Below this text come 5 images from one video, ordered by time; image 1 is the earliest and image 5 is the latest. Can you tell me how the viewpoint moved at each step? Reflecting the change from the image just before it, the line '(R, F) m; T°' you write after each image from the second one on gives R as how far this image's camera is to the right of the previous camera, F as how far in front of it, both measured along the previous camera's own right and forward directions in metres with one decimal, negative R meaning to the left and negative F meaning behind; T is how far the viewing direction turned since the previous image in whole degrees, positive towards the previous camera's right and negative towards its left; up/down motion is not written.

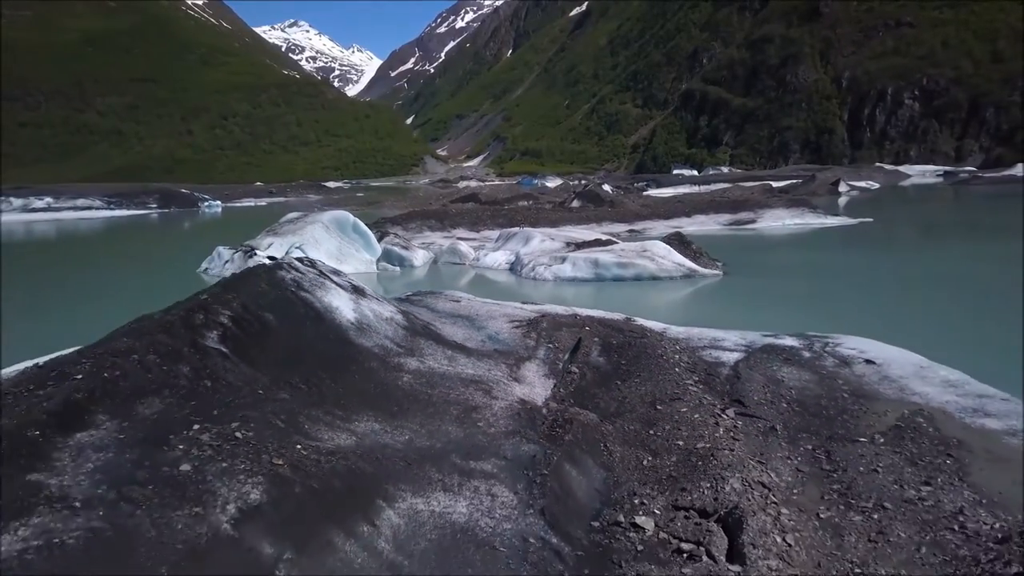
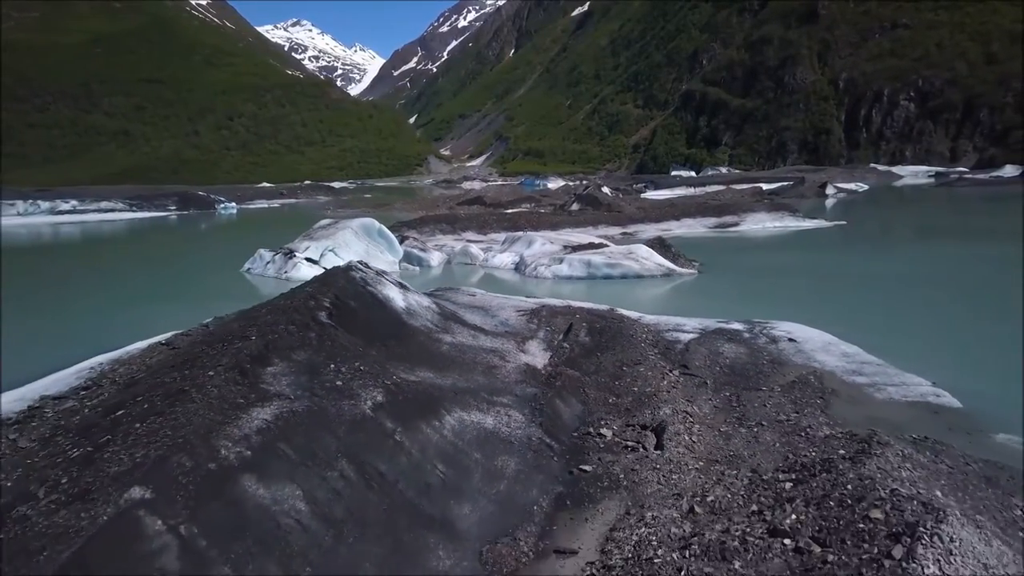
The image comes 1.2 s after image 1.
(-0.1, -2.2) m; 0°
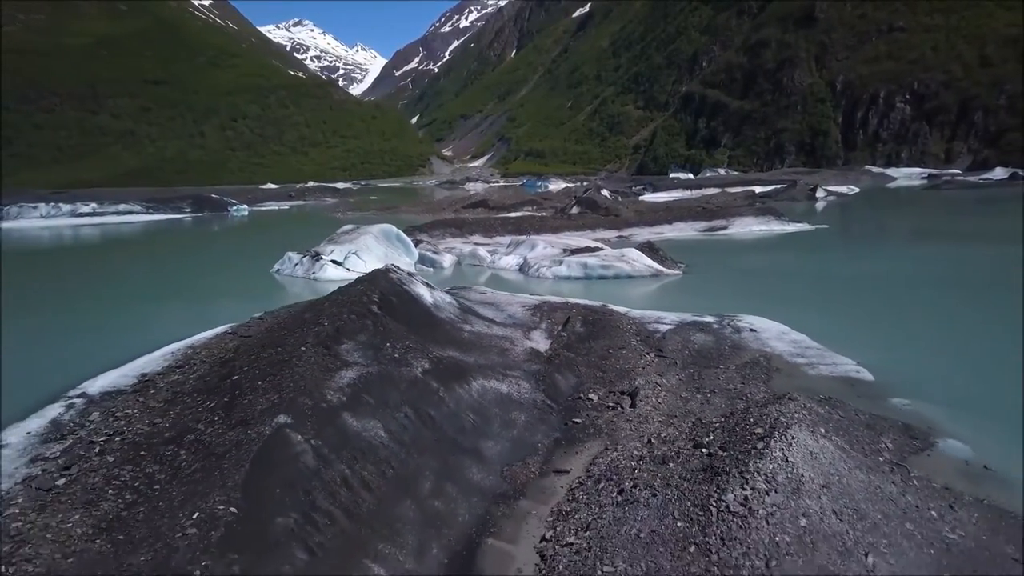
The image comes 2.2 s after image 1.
(-0.1, -1.9) m; 0°
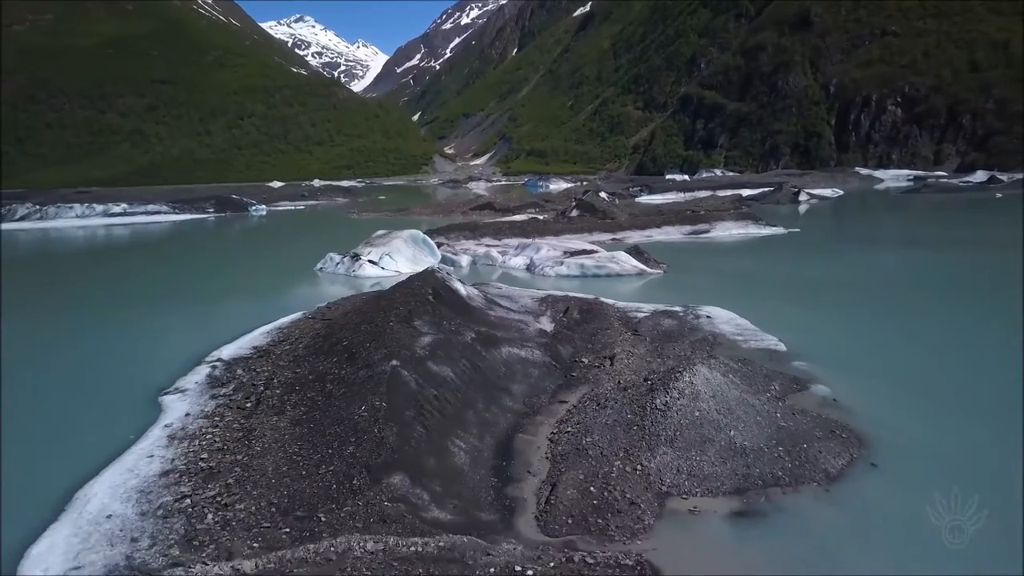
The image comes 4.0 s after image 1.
(-0.3, -3.5) m; 0°
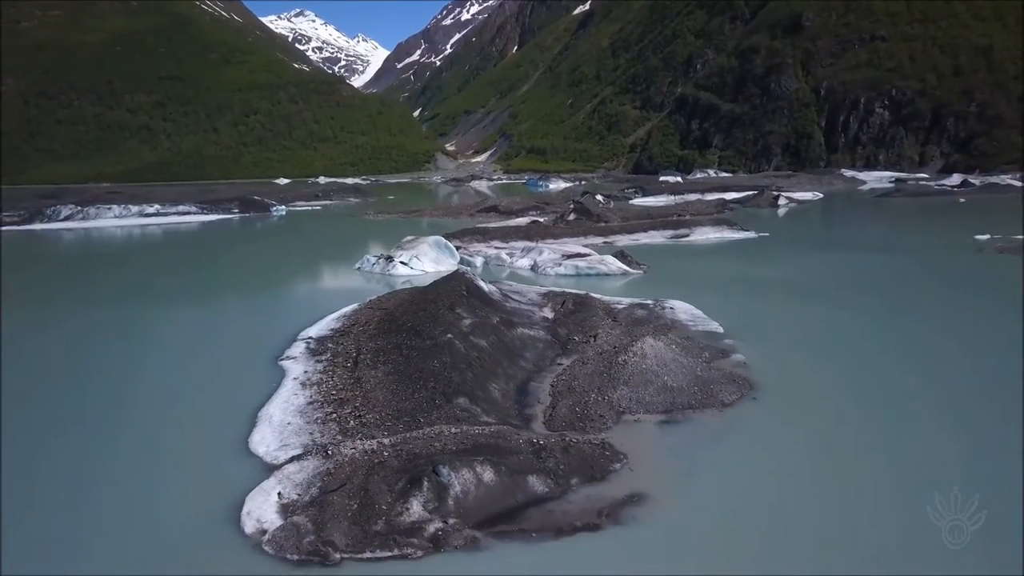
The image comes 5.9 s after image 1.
(-0.3, -4.6) m; 0°
